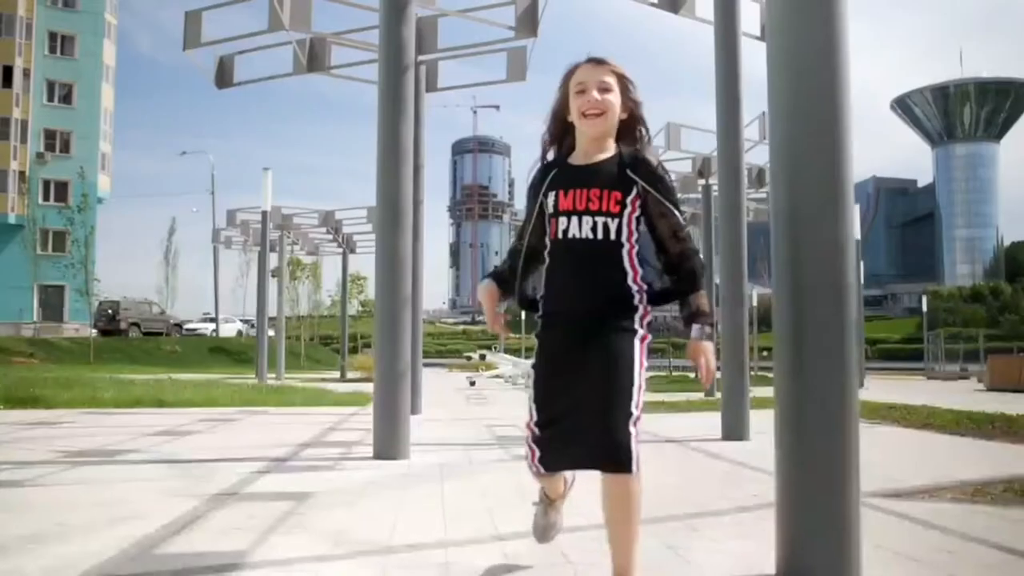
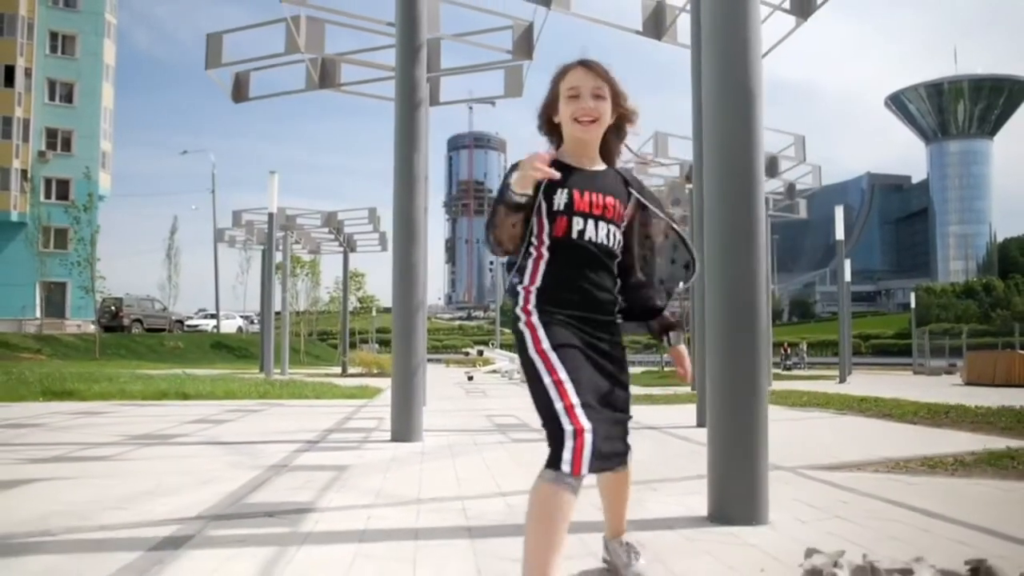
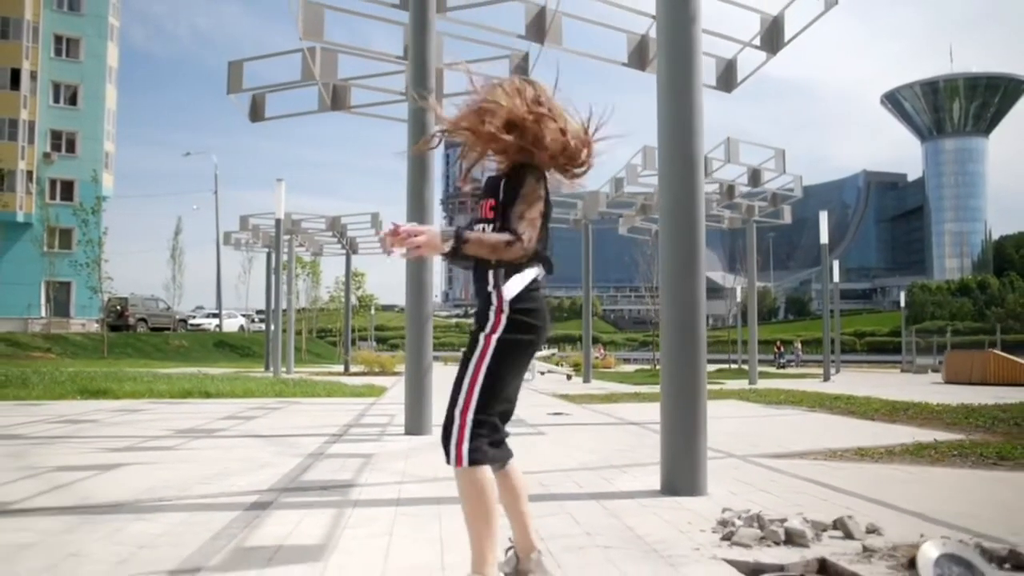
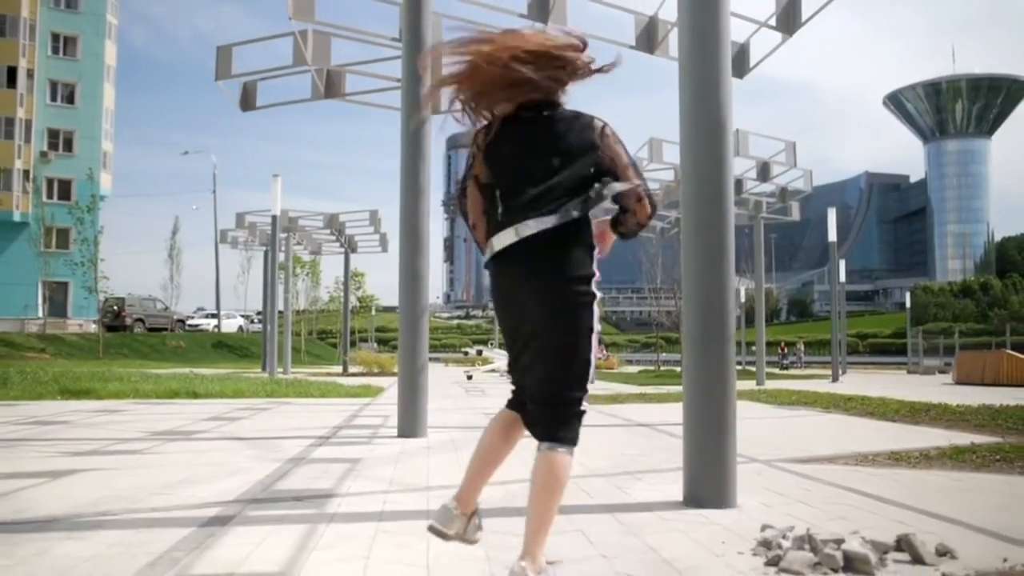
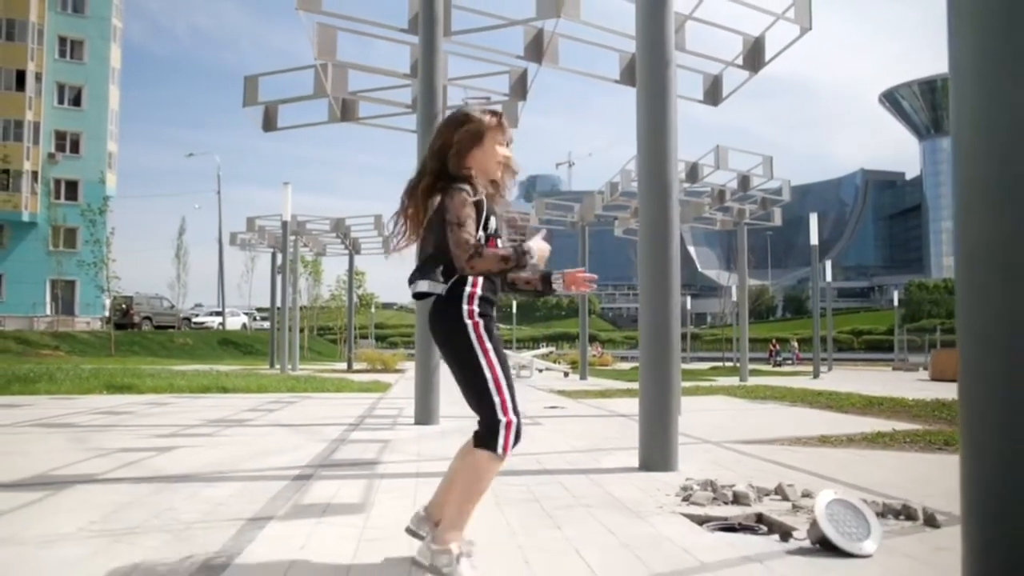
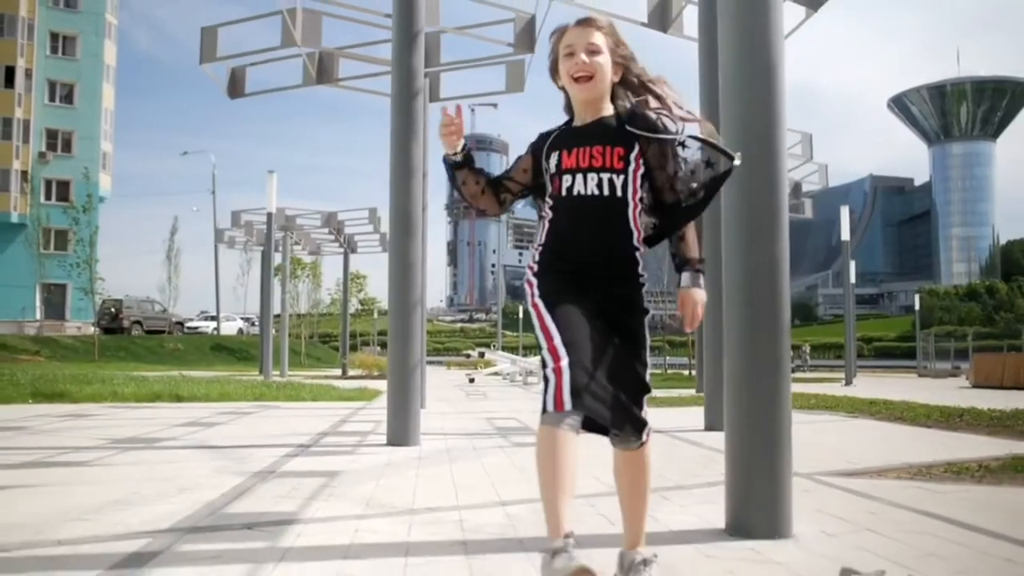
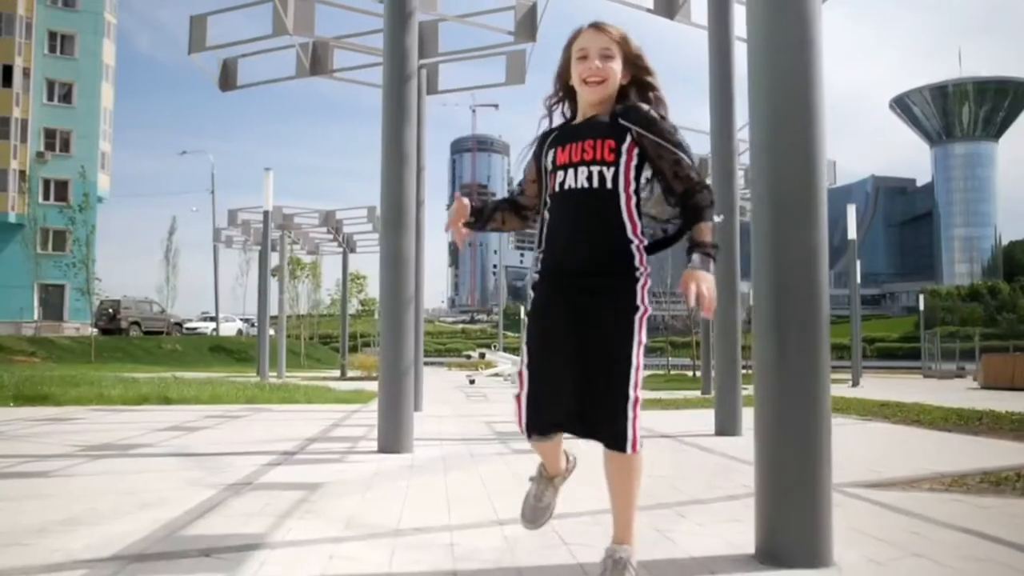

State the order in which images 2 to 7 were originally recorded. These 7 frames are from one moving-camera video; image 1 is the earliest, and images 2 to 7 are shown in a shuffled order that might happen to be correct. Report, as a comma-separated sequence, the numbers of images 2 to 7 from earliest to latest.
7, 6, 2, 4, 3, 5
